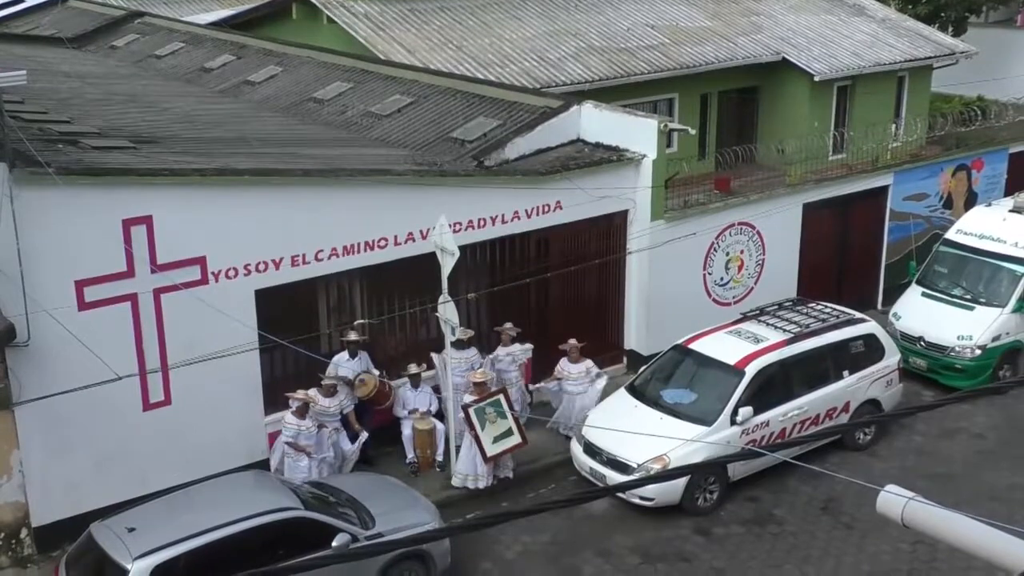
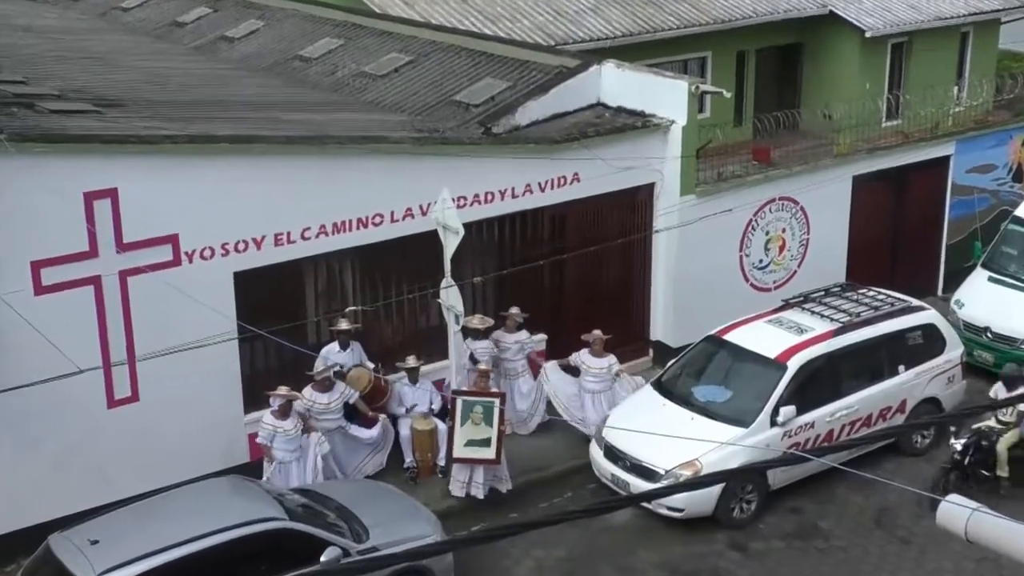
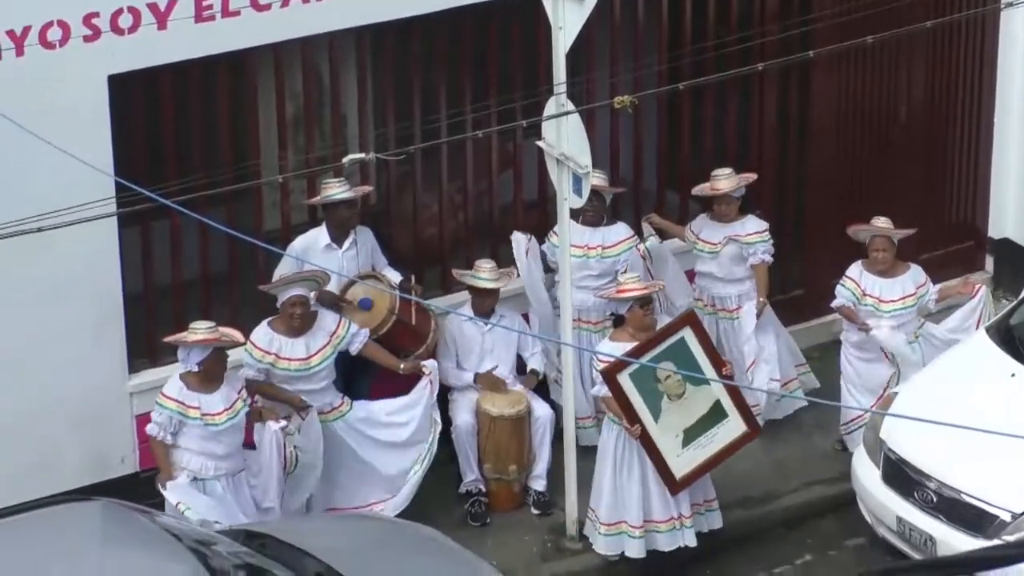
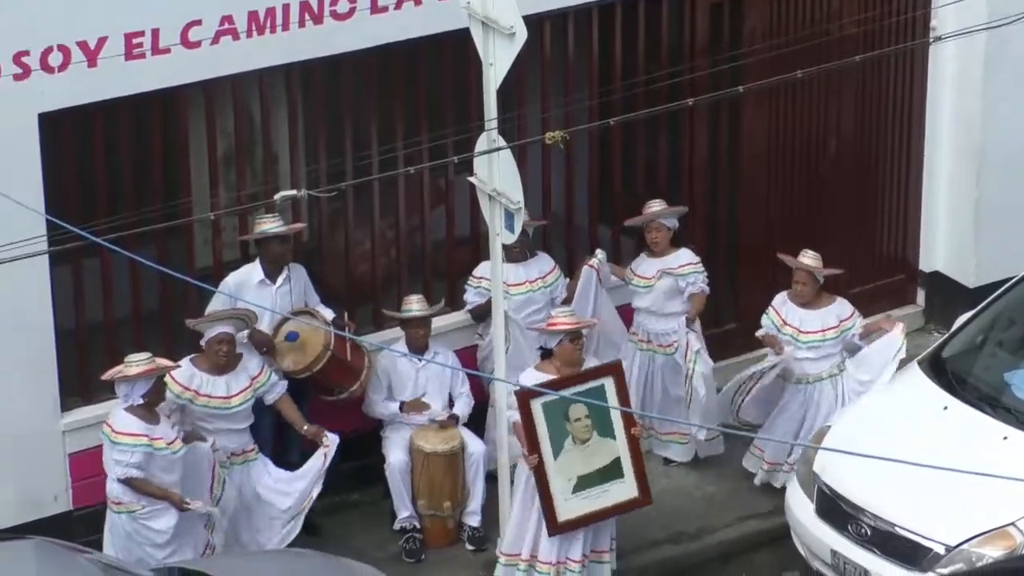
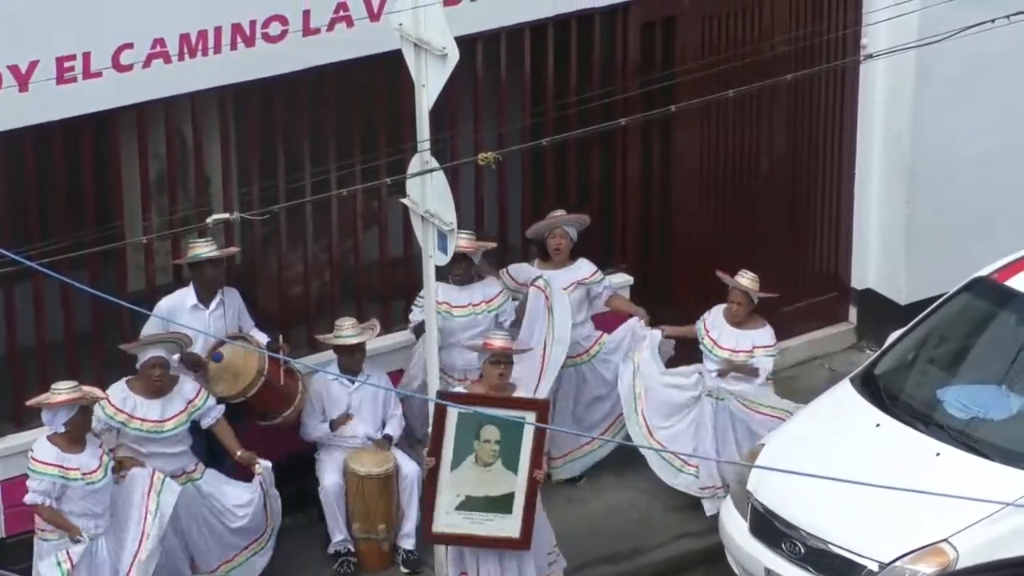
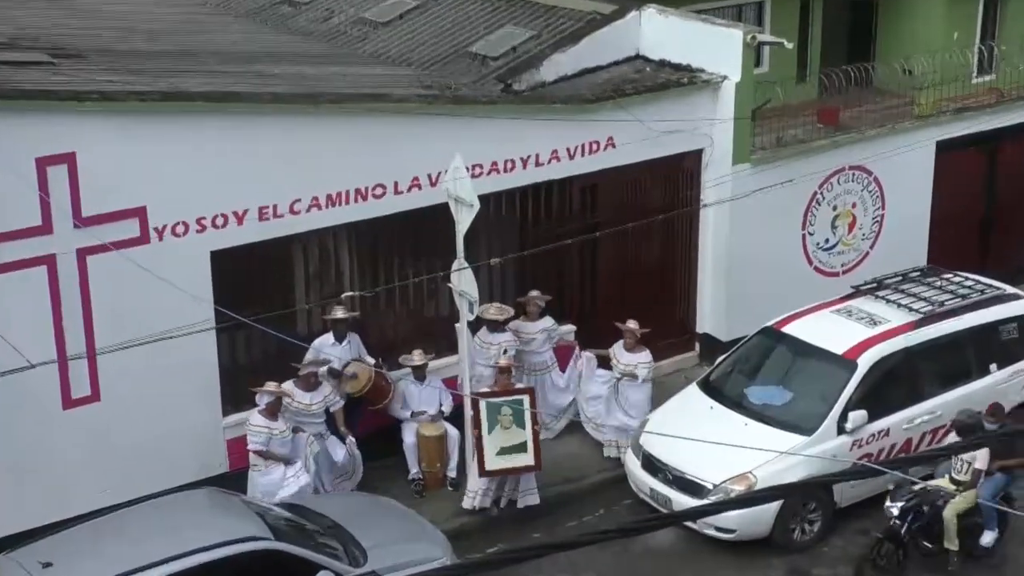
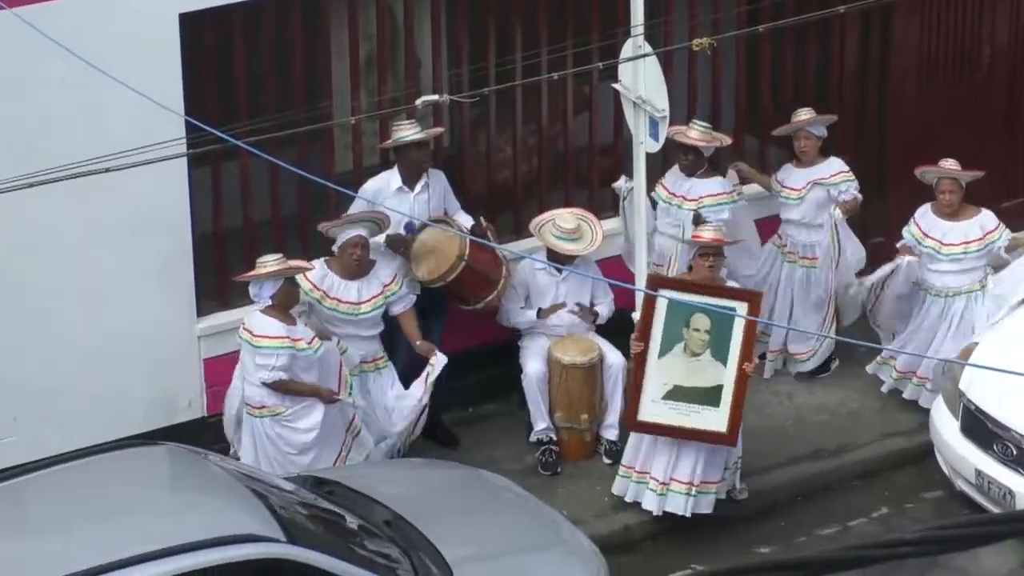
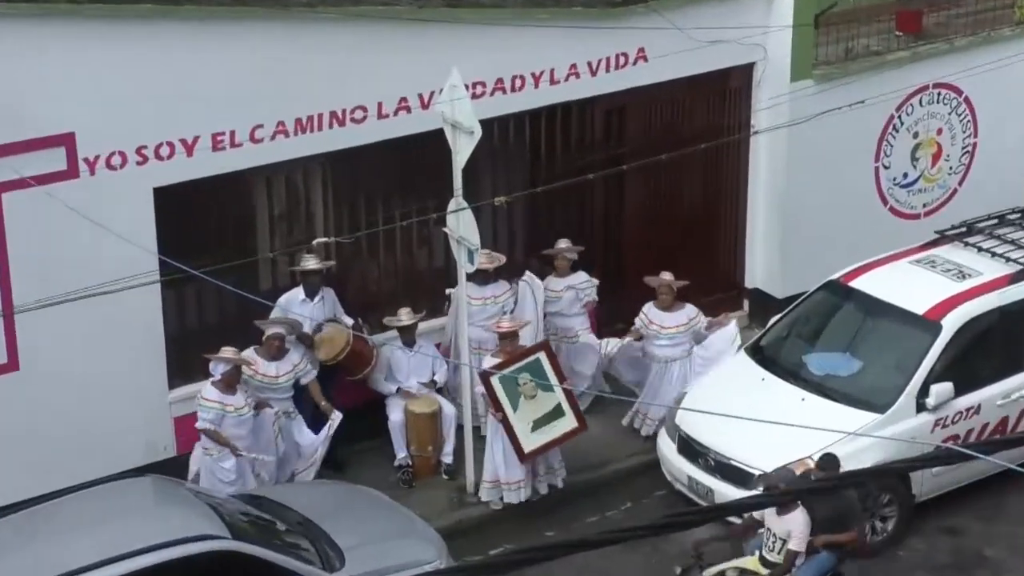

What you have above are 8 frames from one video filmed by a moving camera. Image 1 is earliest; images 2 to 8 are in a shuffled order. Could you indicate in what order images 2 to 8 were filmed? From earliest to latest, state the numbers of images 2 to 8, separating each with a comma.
2, 6, 8, 5, 4, 3, 7
